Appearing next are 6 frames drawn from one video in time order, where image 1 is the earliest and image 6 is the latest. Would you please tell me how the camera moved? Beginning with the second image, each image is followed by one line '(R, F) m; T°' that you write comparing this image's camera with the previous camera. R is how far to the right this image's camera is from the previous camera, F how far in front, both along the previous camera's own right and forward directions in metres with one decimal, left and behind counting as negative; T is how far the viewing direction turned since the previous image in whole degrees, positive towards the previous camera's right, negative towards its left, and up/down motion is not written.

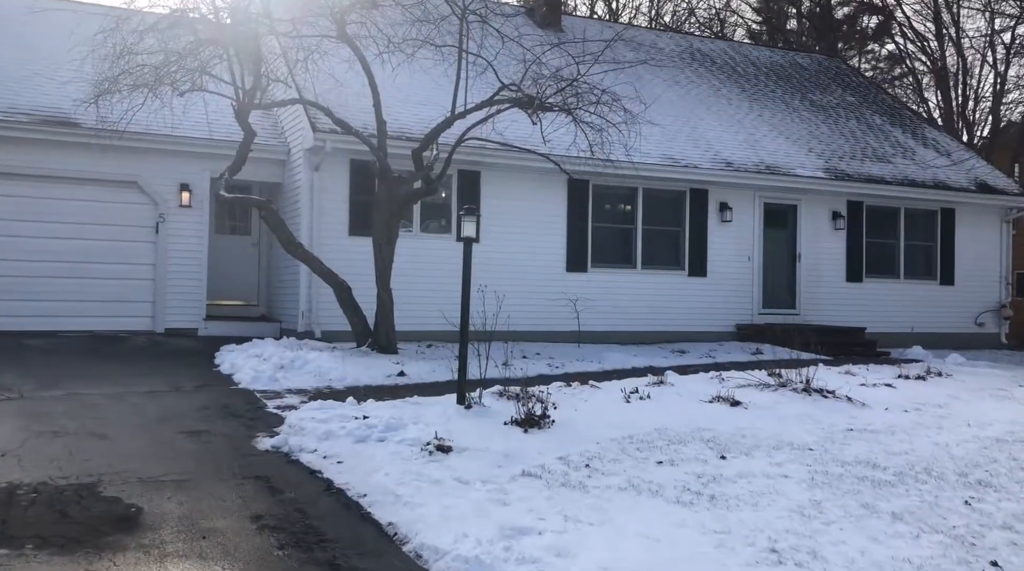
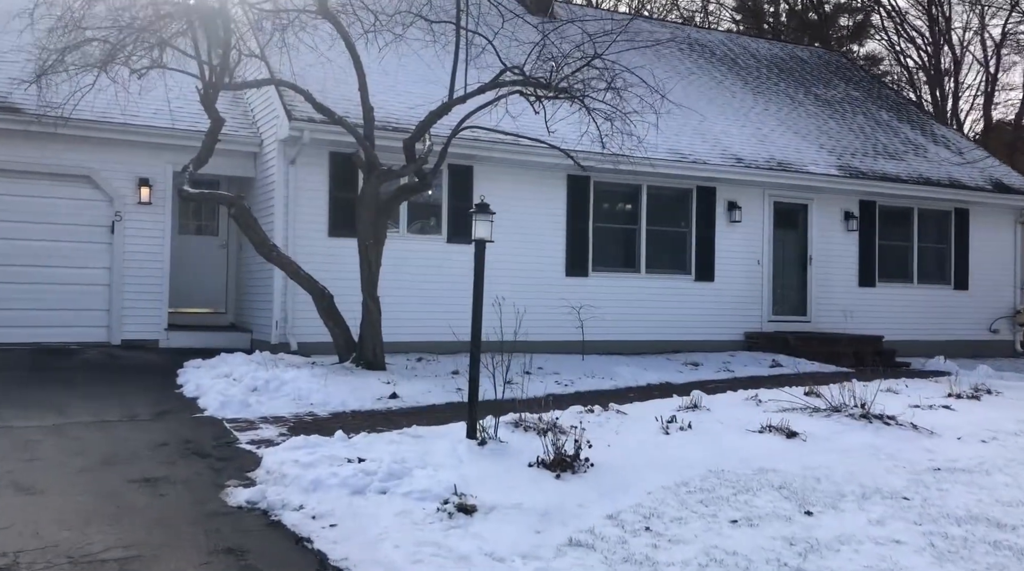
(-0.4, +1.3) m; +2°
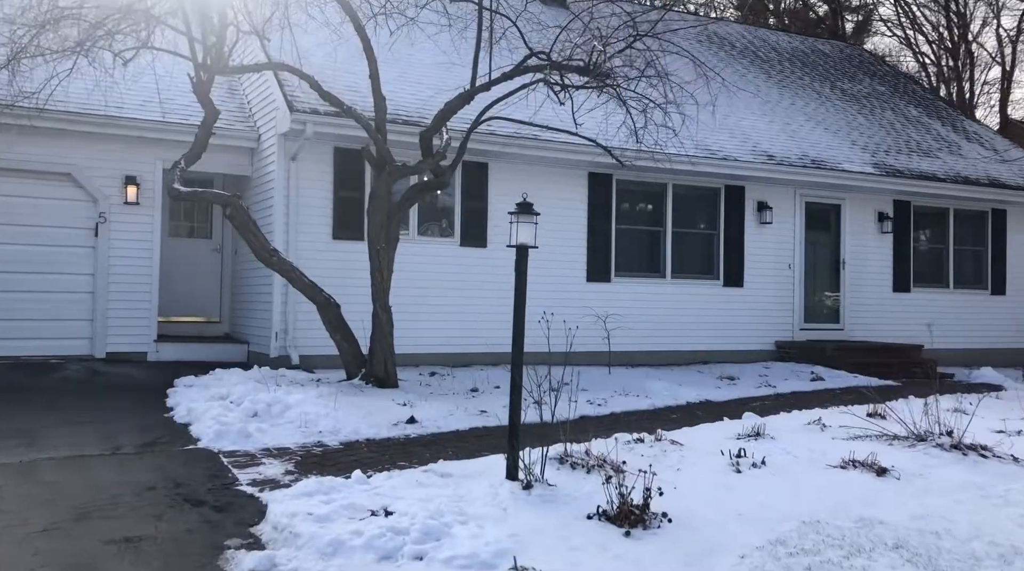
(-0.4, +1.0) m; 0°
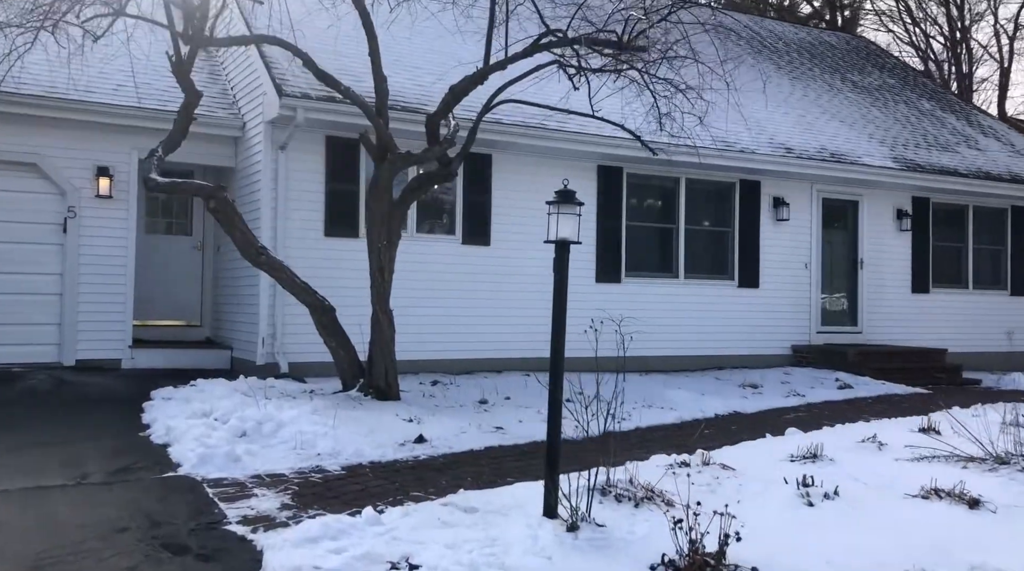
(-0.3, +0.9) m; +1°
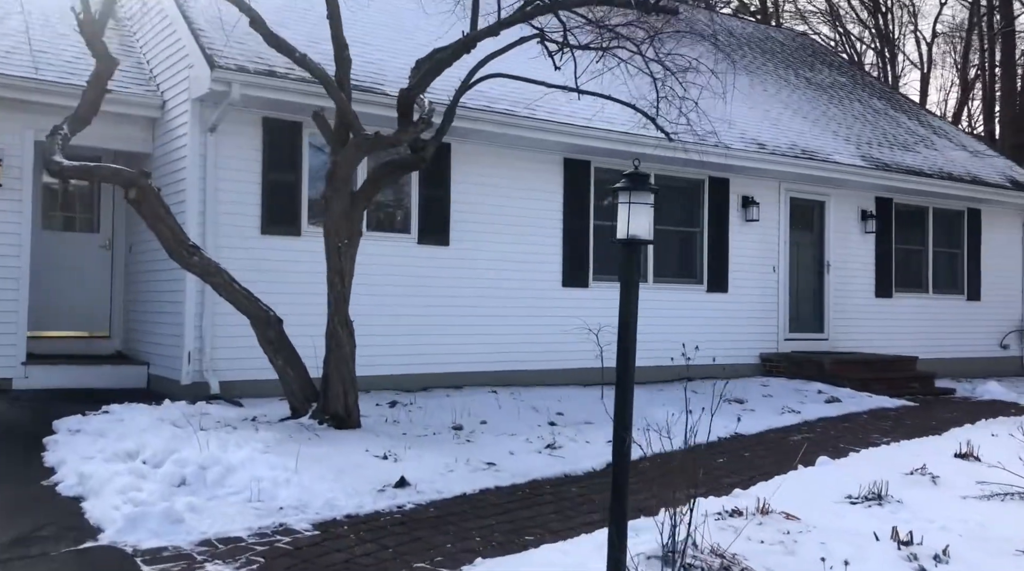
(-0.6, +1.2) m; +6°
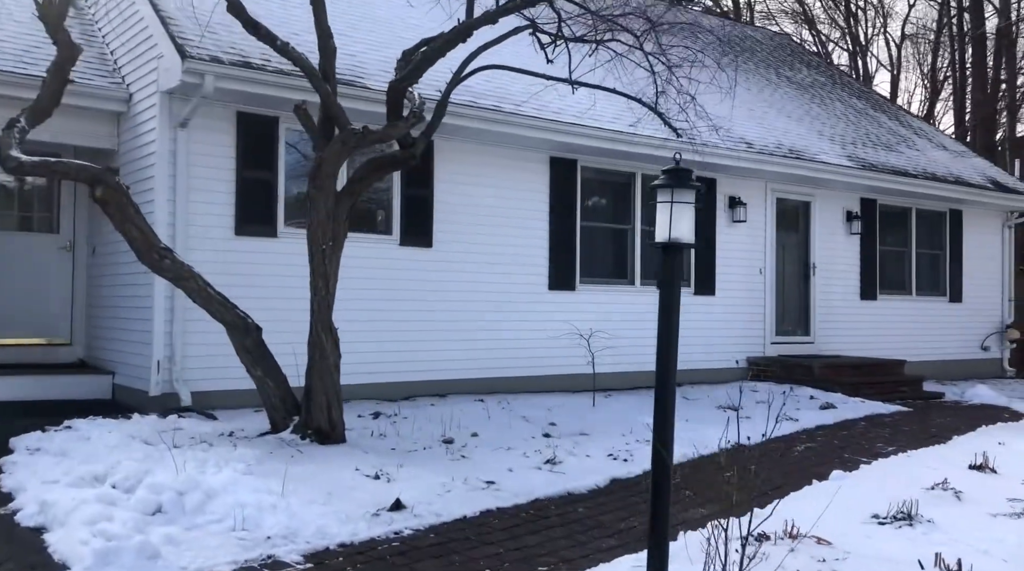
(-0.2, +0.4) m; +2°
